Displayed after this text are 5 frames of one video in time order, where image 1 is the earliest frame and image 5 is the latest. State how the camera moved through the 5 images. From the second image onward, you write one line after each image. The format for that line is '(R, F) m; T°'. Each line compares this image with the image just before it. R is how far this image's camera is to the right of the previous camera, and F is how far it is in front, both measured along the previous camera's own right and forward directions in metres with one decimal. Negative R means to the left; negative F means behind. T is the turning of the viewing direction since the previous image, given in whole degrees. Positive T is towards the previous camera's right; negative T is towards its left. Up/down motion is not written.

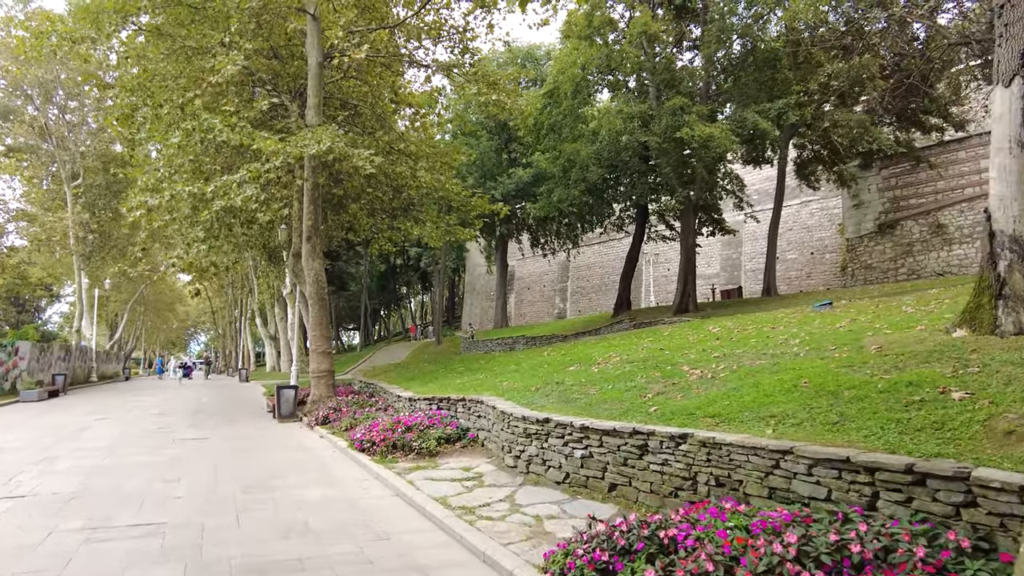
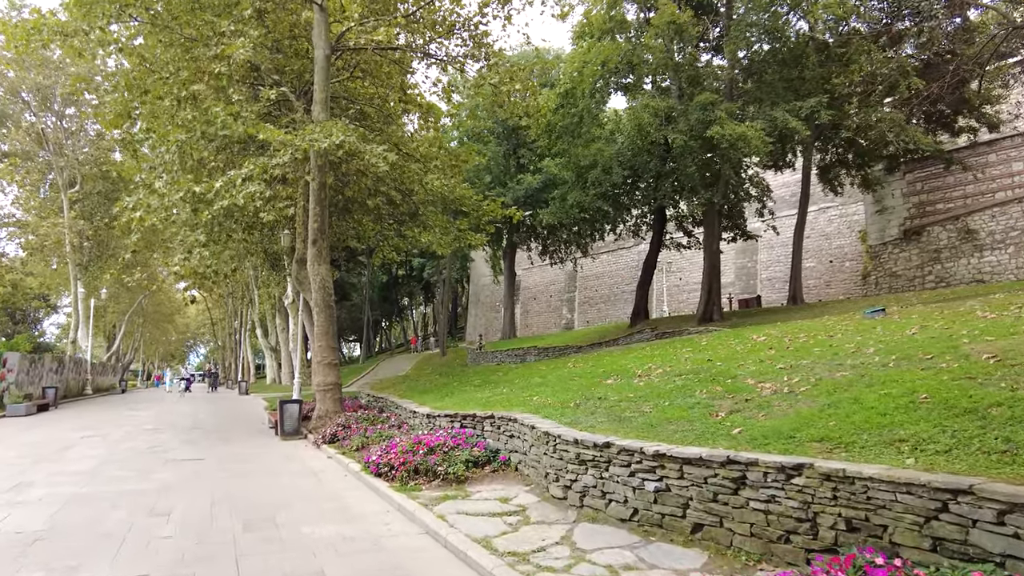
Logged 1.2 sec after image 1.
(-0.5, +1.0) m; 0°
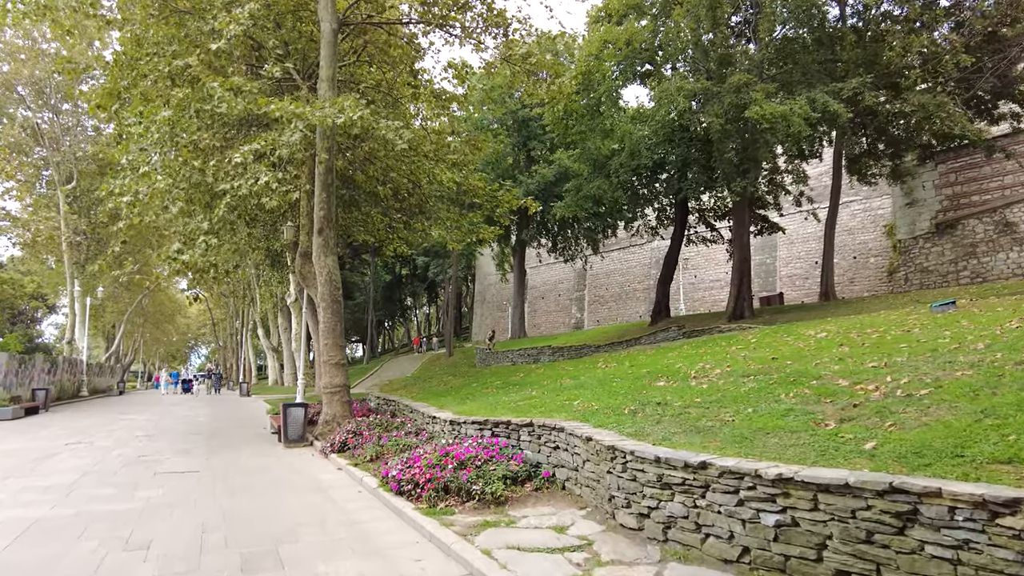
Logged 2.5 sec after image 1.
(-0.5, +1.2) m; 0°
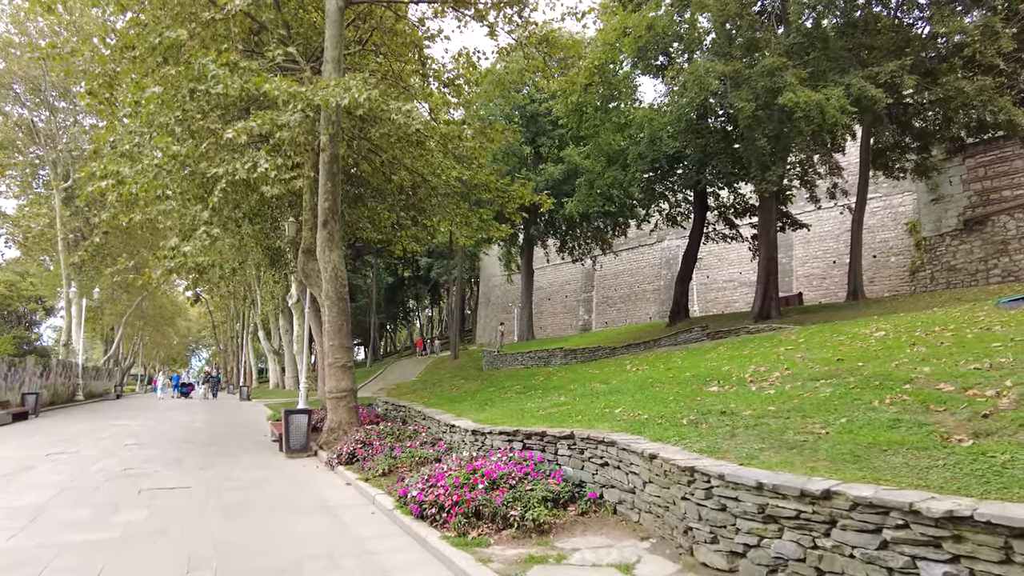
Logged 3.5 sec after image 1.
(-0.4, +1.0) m; 0°
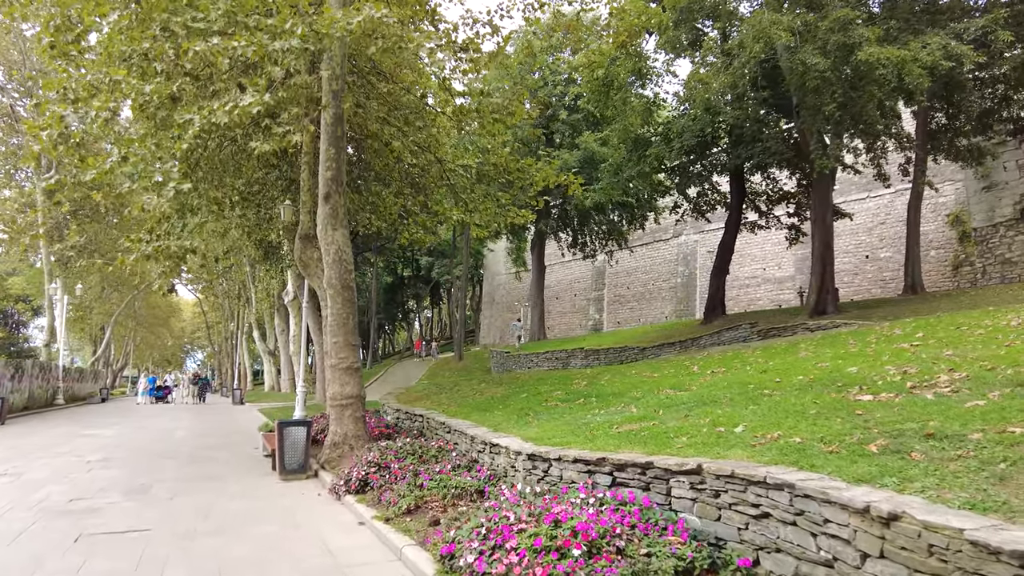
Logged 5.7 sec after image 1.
(-0.7, +2.0) m; 0°
